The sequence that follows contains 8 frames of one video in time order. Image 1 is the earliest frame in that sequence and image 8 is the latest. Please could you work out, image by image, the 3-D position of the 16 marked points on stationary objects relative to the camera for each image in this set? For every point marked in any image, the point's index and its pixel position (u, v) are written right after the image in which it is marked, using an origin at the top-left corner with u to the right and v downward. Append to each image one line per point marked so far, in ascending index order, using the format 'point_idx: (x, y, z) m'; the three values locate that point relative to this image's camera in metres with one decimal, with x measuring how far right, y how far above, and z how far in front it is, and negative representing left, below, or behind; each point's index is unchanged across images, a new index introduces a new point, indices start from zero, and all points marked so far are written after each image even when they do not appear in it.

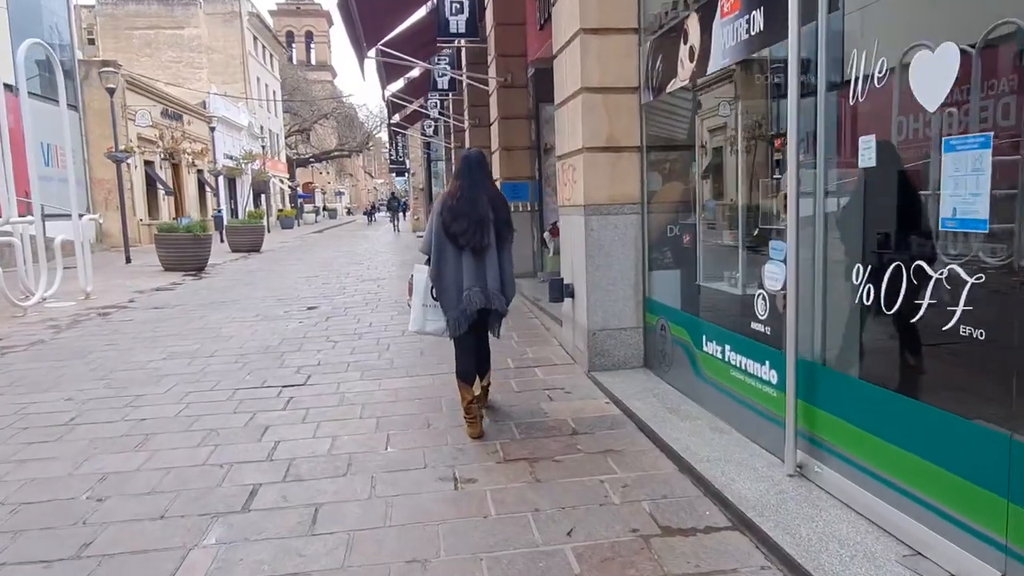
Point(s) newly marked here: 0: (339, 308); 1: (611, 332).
0: (-2.3, -0.3, +9.7) m
1: (+0.8, -0.3, +5.6) m
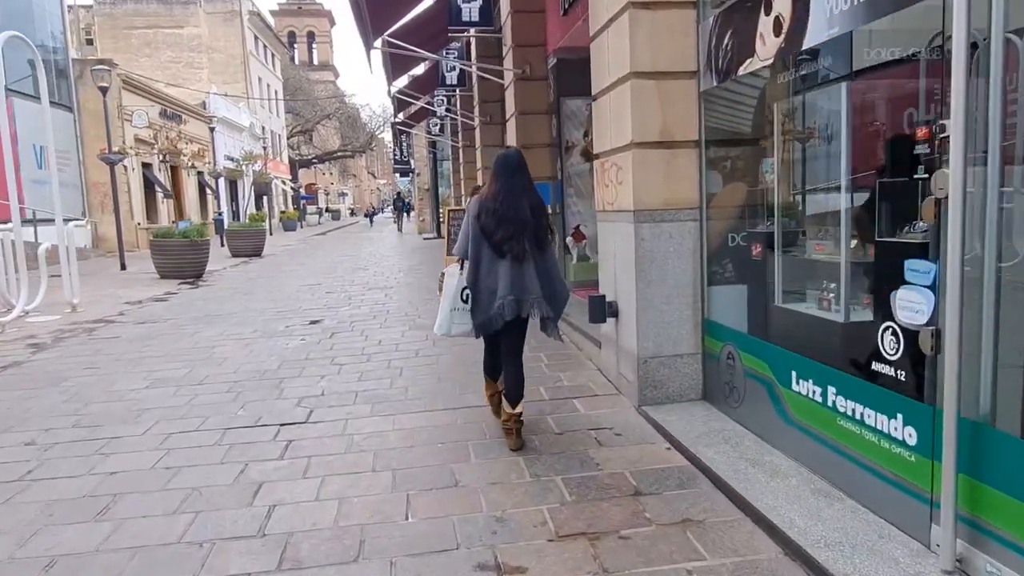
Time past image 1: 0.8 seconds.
0: (-2.0, -0.4, +8.9) m
1: (+1.0, -0.5, +4.8) m
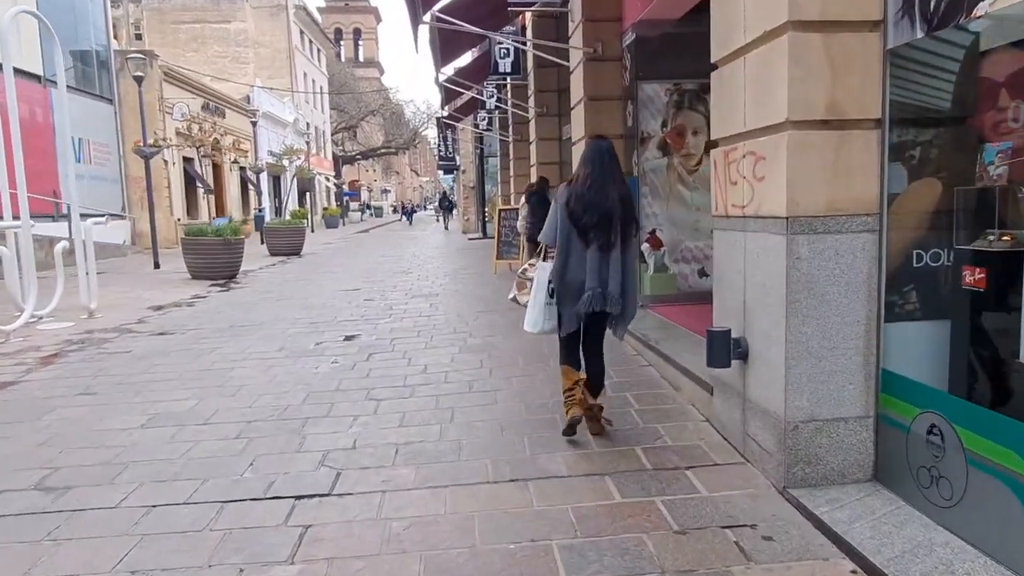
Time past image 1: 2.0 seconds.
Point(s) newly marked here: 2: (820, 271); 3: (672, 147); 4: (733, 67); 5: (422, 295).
0: (-1.3, -0.5, +7.7) m
1: (+1.5, -0.7, +3.4) m
2: (+1.4, +0.1, +3.4) m
3: (+1.9, +1.7, +8.6) m
4: (+1.2, +1.2, +3.9) m
5: (-1.3, -0.1, +10.8) m
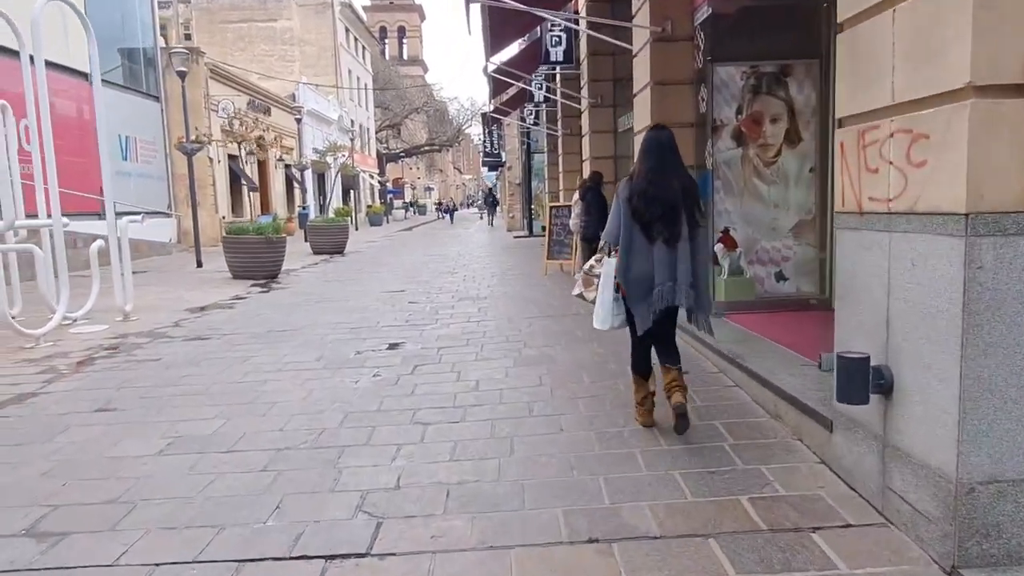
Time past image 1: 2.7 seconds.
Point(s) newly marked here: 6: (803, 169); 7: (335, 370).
0: (-0.8, -0.6, +7.0) m
1: (+1.8, -0.7, +2.6) m
2: (+1.7, 0.0, +2.5) m
3: (+2.5, +1.6, +7.7) m
4: (+1.5, +1.1, +3.1) m
5: (-0.6, -0.1, +10.1) m
6: (+3.1, +1.3, +7.7) m
7: (-1.5, -0.7, +6.3) m
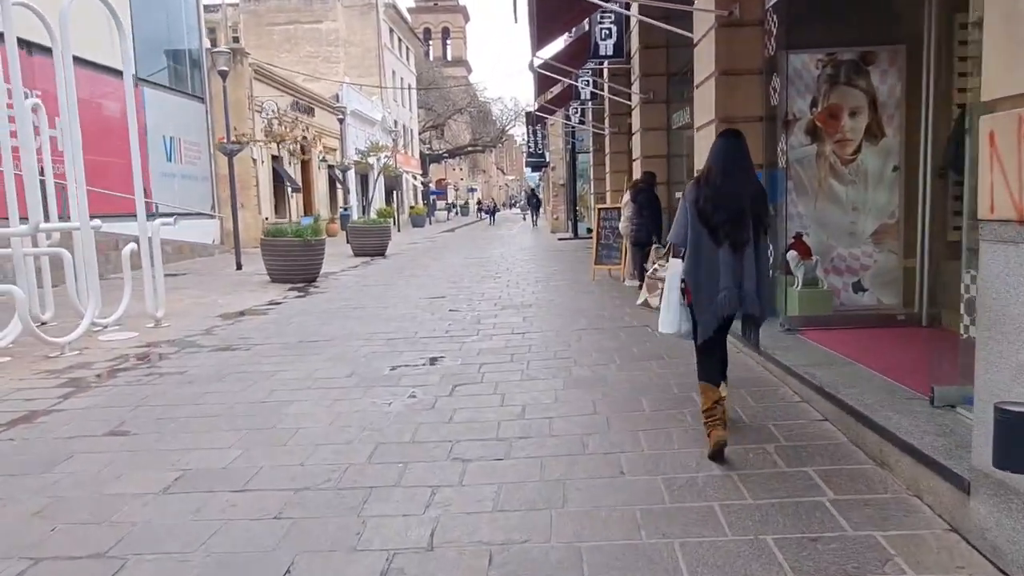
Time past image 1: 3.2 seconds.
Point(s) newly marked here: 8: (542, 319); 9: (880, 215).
0: (-0.4, -0.7, +6.4) m
1: (+2.0, -0.8, +1.9) m
2: (+1.9, -0.1, +1.8) m
3: (+3.0, +1.5, +6.9) m
4: (+1.7, +1.0, +2.3) m
5: (0.0, -0.2, +9.5) m
6: (+3.6, +1.1, +6.9) m
7: (-1.2, -0.8, +5.8) m
8: (+0.4, -0.4, +8.6) m
9: (+3.5, +0.7, +6.9) m
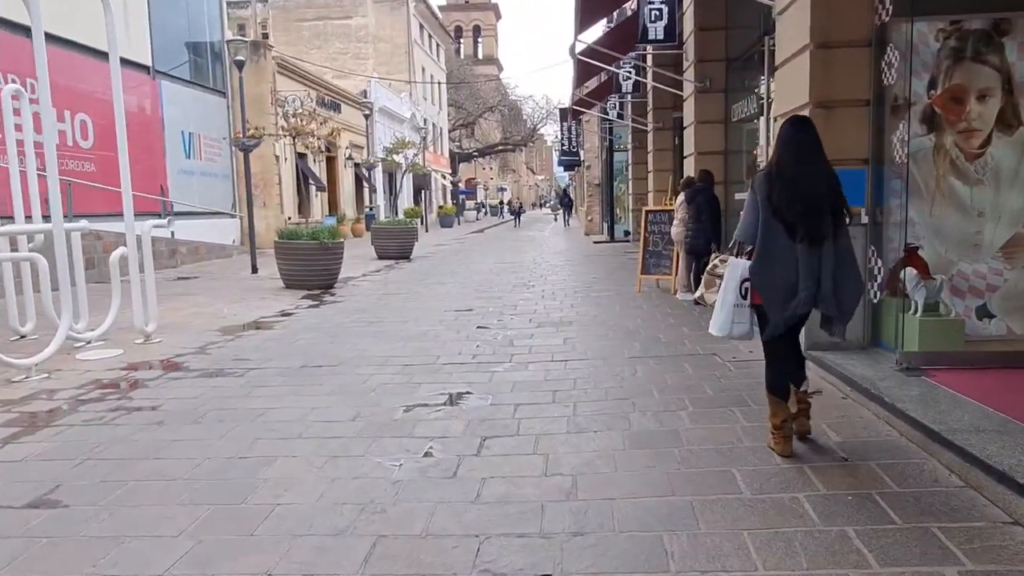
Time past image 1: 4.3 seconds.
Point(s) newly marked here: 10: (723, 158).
0: (-0.1, -0.8, +5.2) m
1: (+2.1, -1.0, +0.6) m
2: (+2.0, -0.3, +0.5) m
3: (+3.3, +1.3, +5.6) m
4: (+1.9, +0.8, +1.0) m
5: (+0.4, -0.4, +8.2) m
6: (+3.9, +0.9, +5.5) m
7: (-0.9, -1.0, +4.6) m
8: (+0.8, -0.5, +7.3) m
9: (+3.9, +0.5, +5.6) m
10: (+3.1, +1.9, +10.7) m
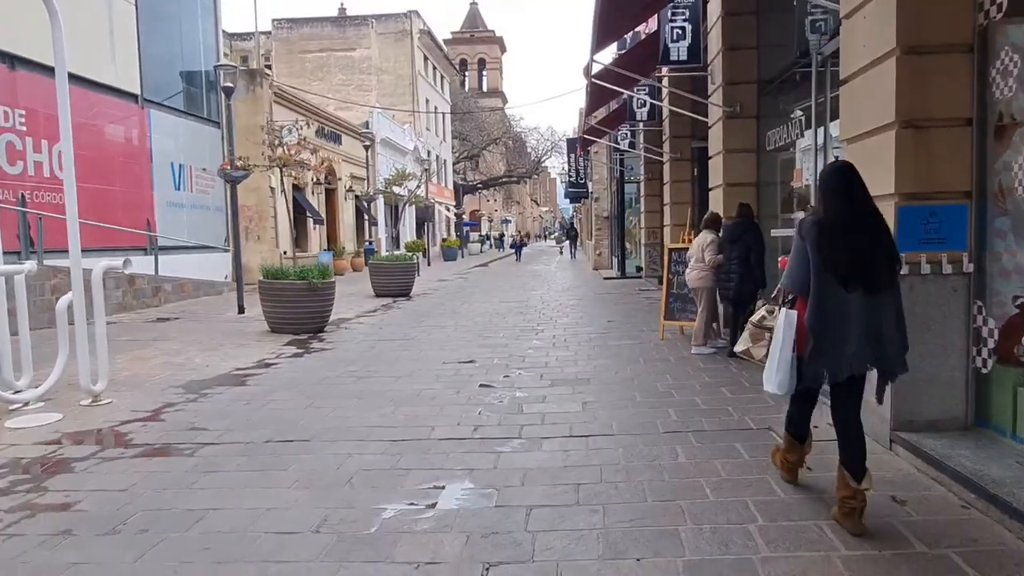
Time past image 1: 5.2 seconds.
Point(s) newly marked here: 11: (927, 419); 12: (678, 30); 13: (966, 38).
0: (0.0, -1.2, +4.0) m
1: (+2.1, -1.2, -0.6) m
2: (+2.1, -0.5, -0.7) m
3: (+3.4, +0.9, +4.5) m
4: (+1.9, +0.6, -0.1) m
5: (+0.5, -0.9, +7.1) m
6: (+4.0, +0.5, +4.4) m
7: (-0.8, -1.3, +3.4) m
8: (+0.8, -1.0, +6.2) m
9: (+3.9, +0.1, +4.4) m
10: (+3.2, +1.3, +9.6) m
11: (+2.6, -0.8, +4.5) m
12: (+2.3, +3.6, +10.0) m
13: (+2.8, +1.5, +4.5) m
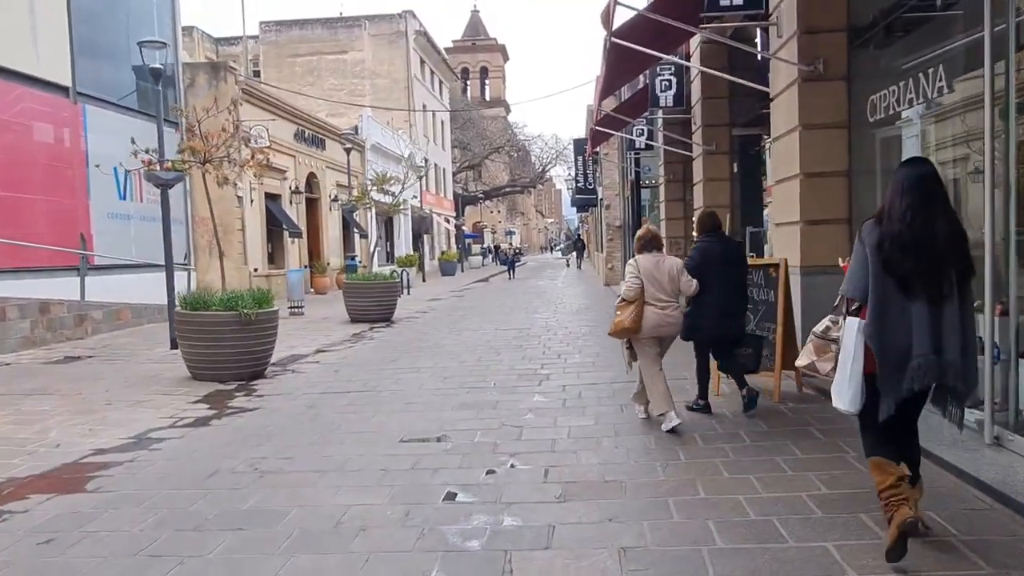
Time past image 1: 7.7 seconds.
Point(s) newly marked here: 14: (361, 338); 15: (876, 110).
0: (-0.1, -1.5, +1.2) m
1: (+2.0, -1.4, -3.5) m
2: (+1.9, -0.6, -3.5) m
3: (+3.3, +0.7, +1.6) m
4: (+1.8, +0.4, -2.9) m
5: (+0.4, -1.2, +4.3) m
6: (+3.8, +0.3, +1.6) m
7: (-0.9, -1.6, +0.6) m
8: (+0.7, -1.3, +3.3) m
9: (+3.8, -0.1, +1.6) m
10: (+3.1, +1.0, +6.8) m
11: (+2.5, -1.0, +1.7) m
12: (+2.2, +3.3, +7.3) m
13: (+2.6, +1.3, +1.7) m
14: (-2.6, -0.9, +12.7) m
15: (+3.2, +1.6, +6.5) m
